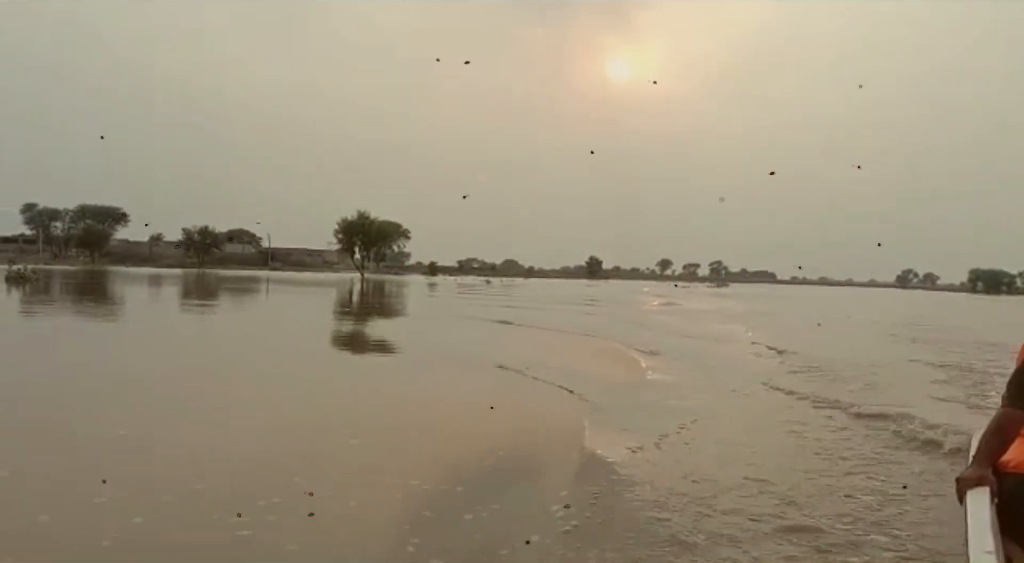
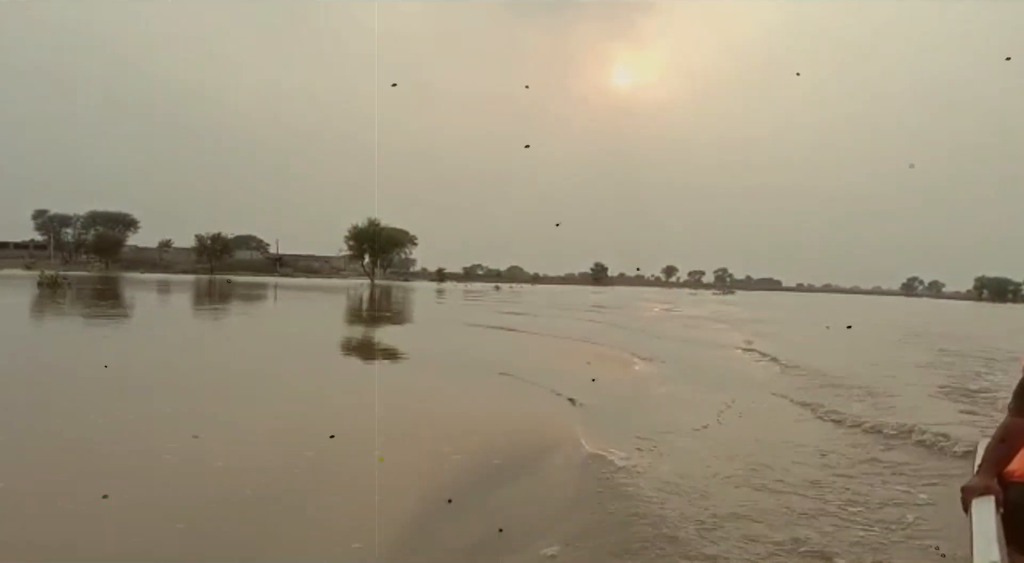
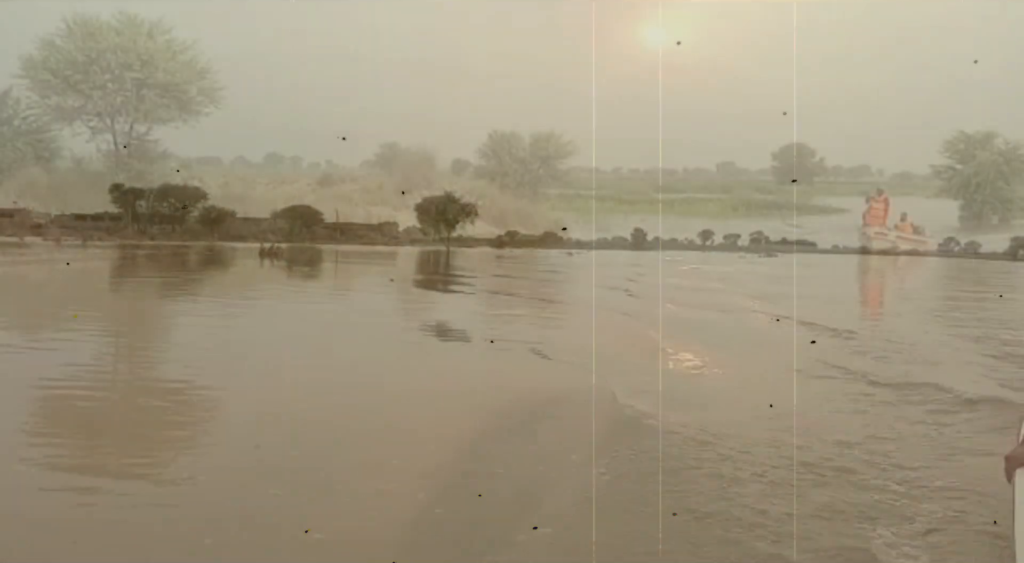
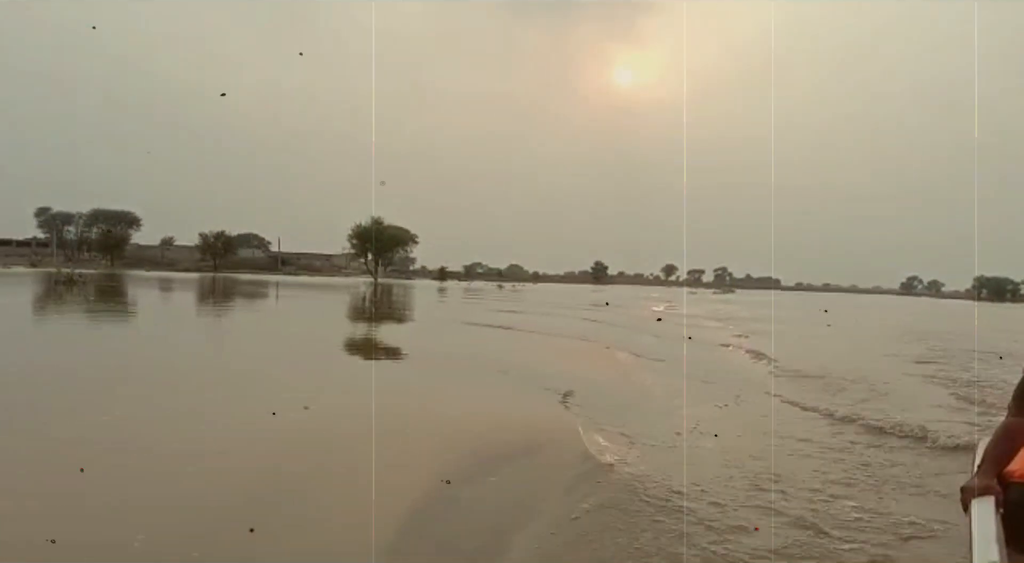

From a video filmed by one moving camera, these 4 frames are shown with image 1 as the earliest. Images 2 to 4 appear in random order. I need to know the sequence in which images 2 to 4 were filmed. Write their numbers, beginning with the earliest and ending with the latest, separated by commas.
2, 4, 3
